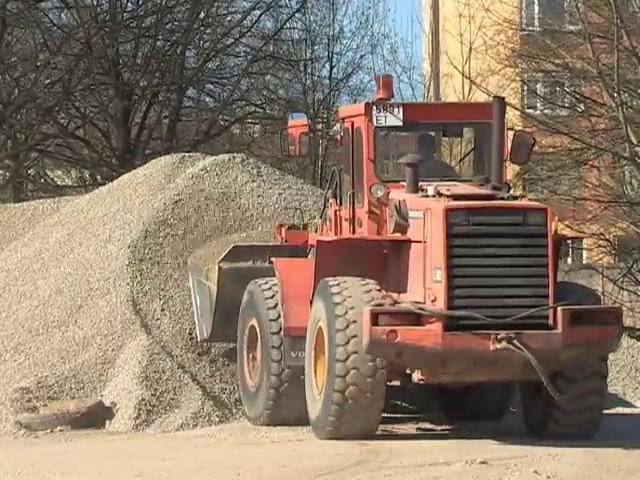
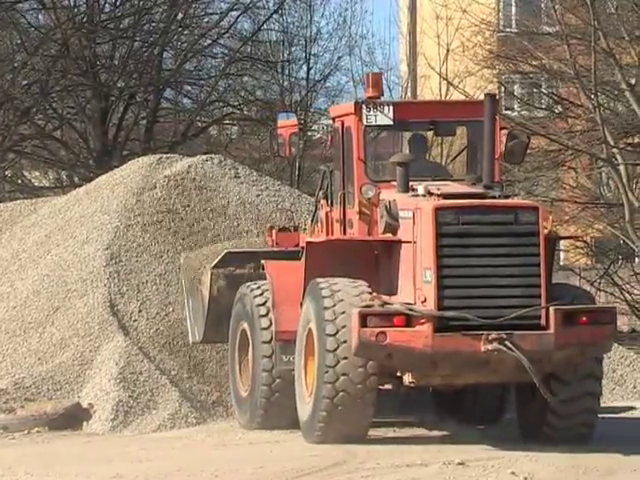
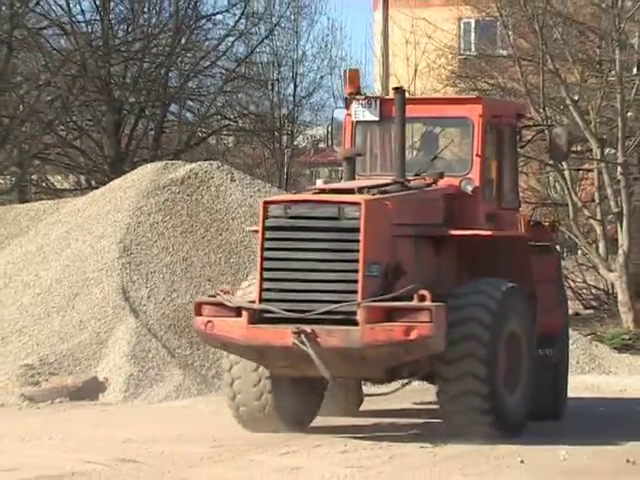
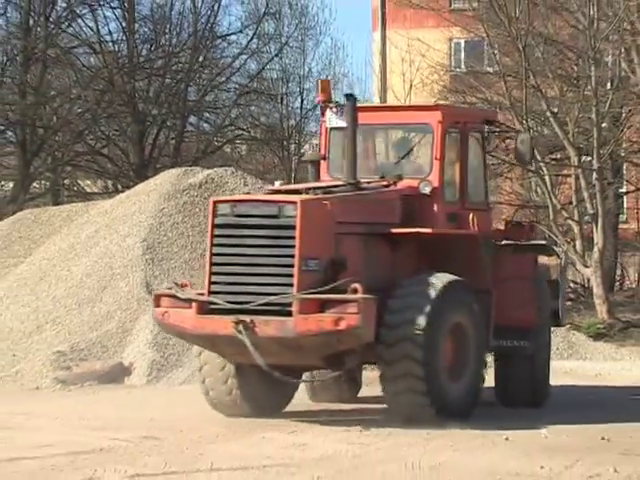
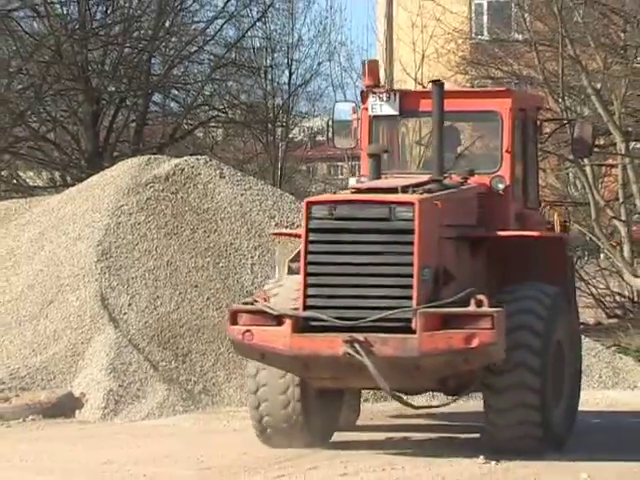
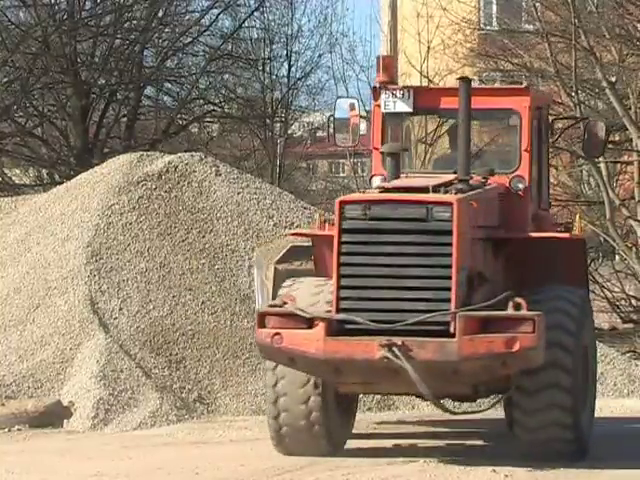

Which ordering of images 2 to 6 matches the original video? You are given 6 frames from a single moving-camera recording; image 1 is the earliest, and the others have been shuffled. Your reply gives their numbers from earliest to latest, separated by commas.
2, 6, 5, 3, 4
